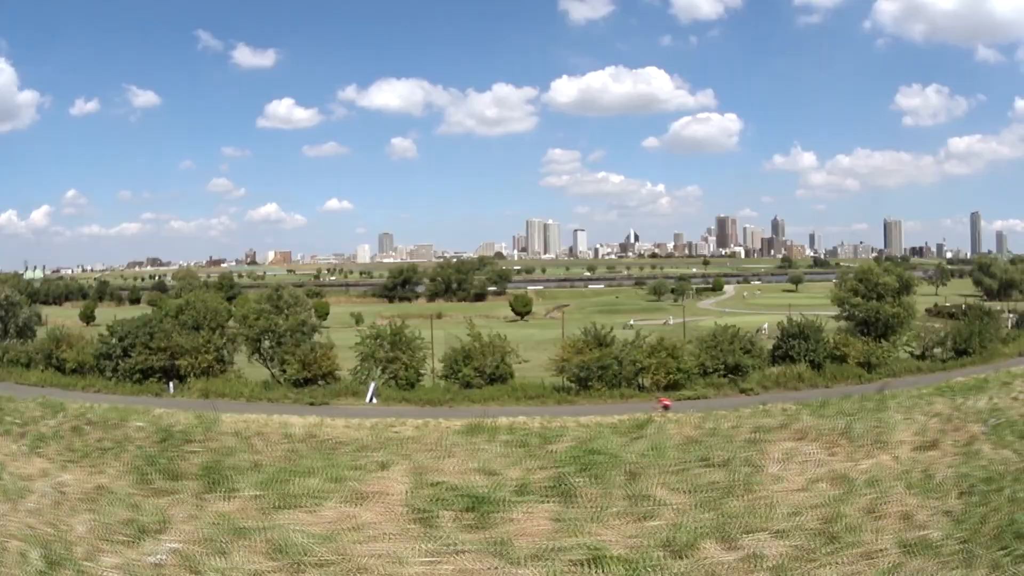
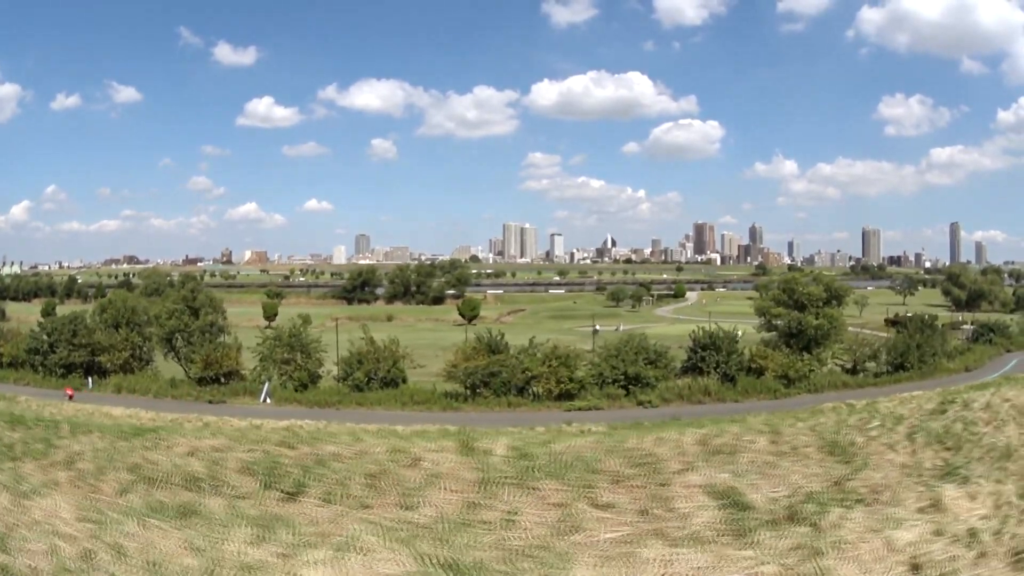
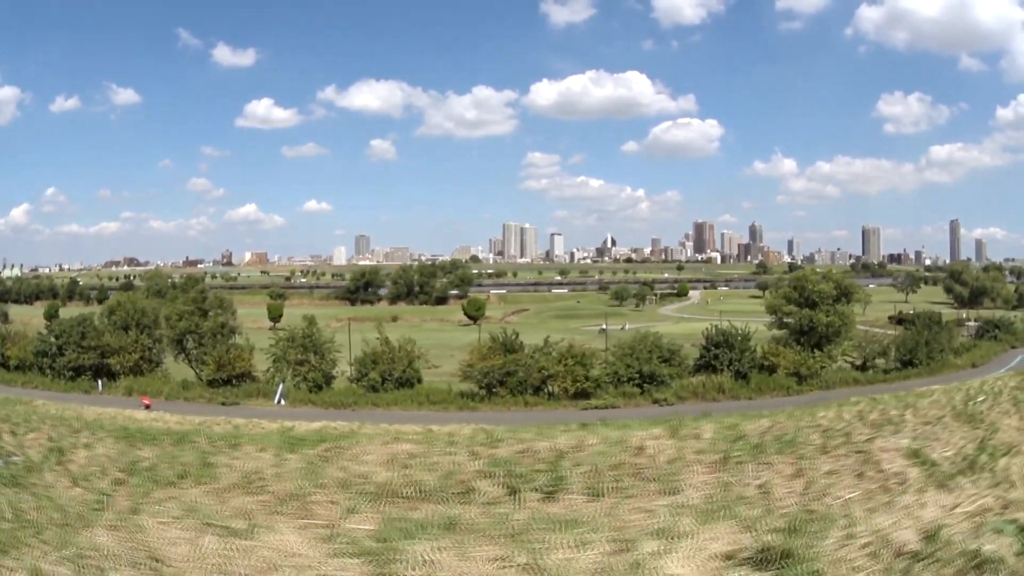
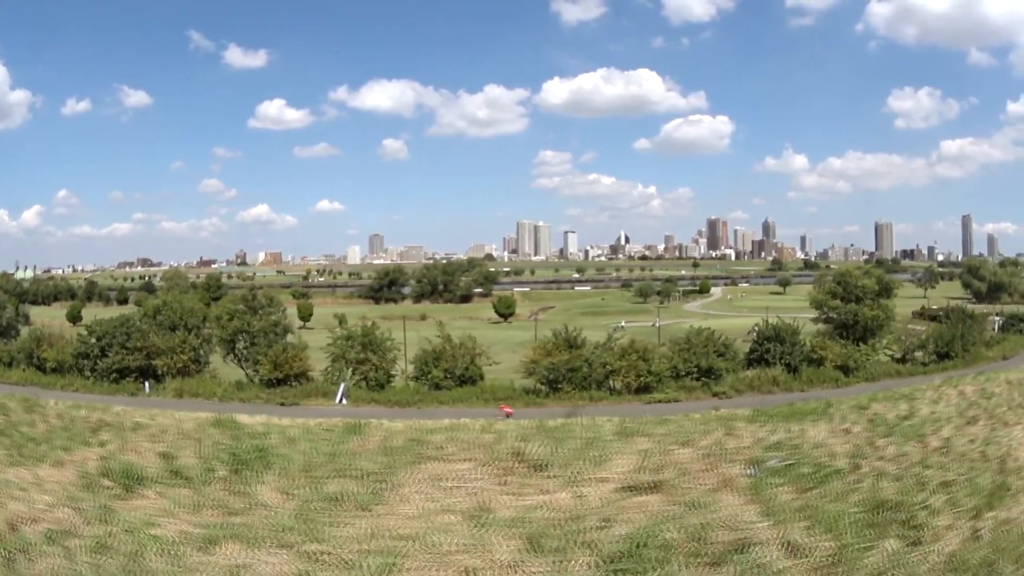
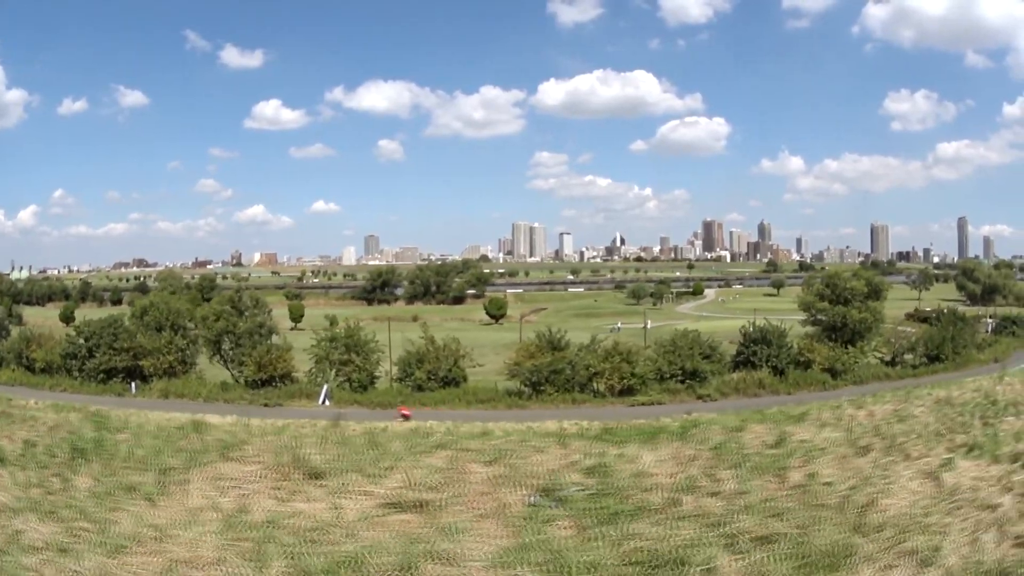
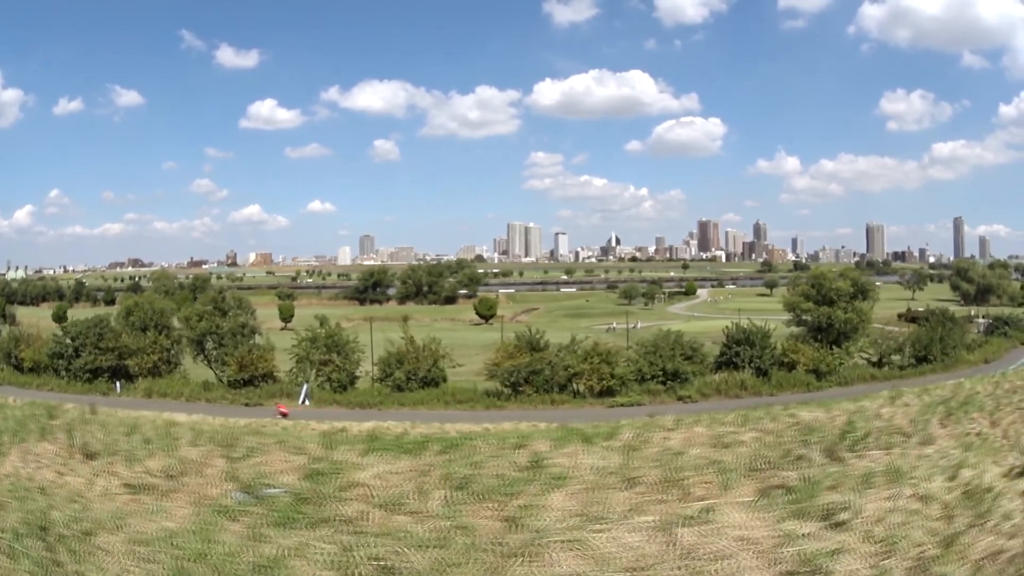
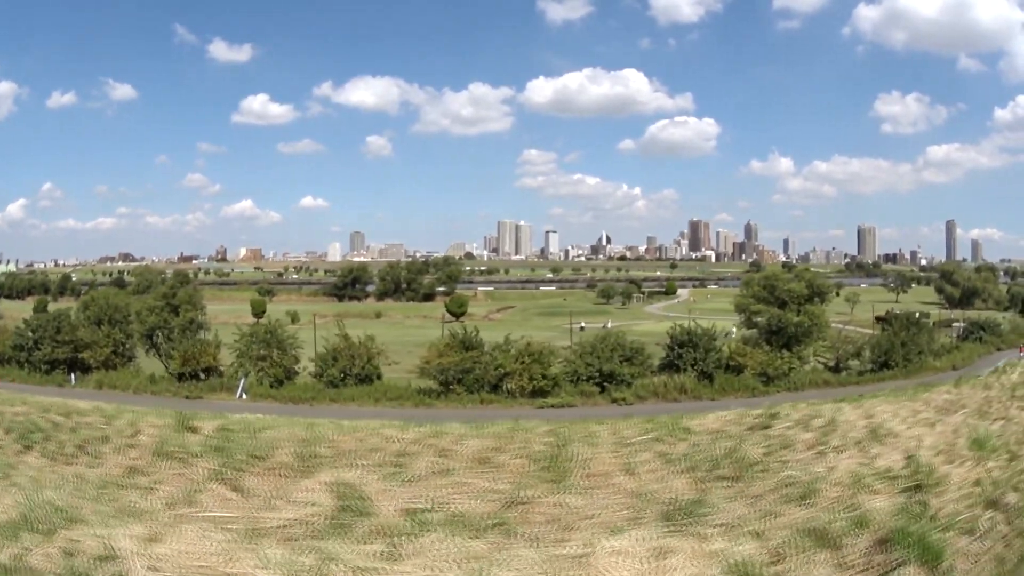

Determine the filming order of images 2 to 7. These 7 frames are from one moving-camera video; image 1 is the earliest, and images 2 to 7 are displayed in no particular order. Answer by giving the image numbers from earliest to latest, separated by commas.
4, 5, 6, 3, 2, 7
